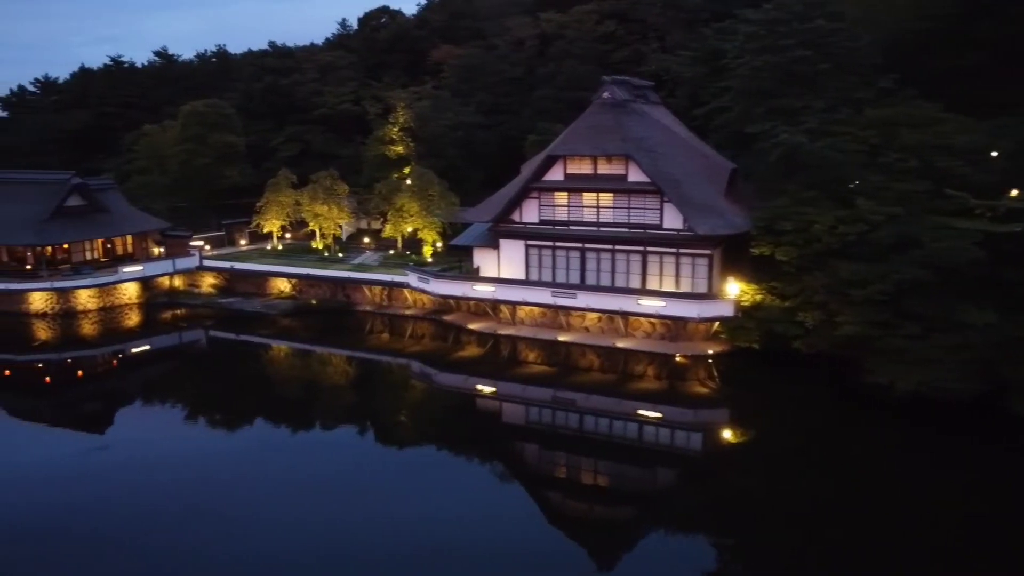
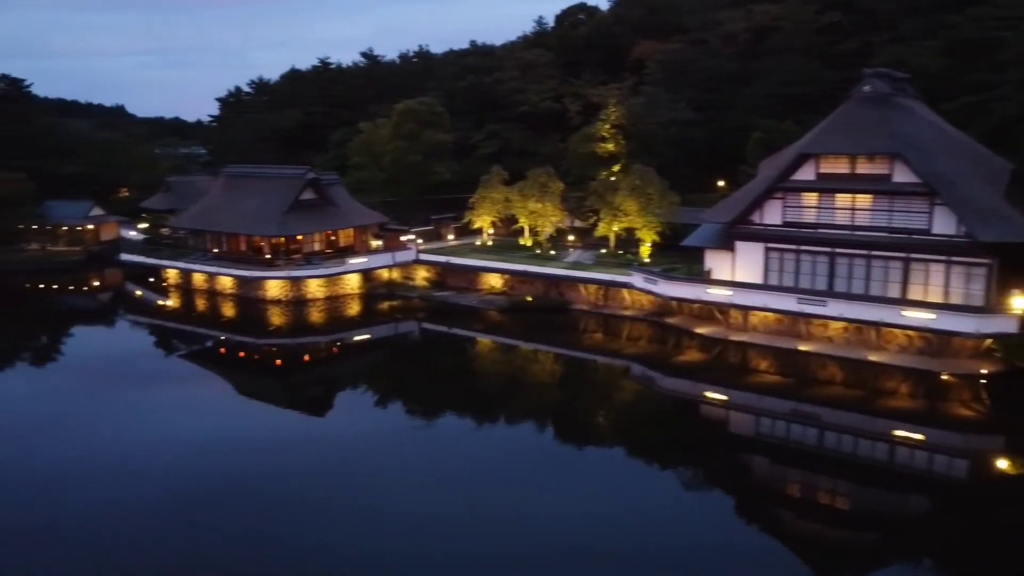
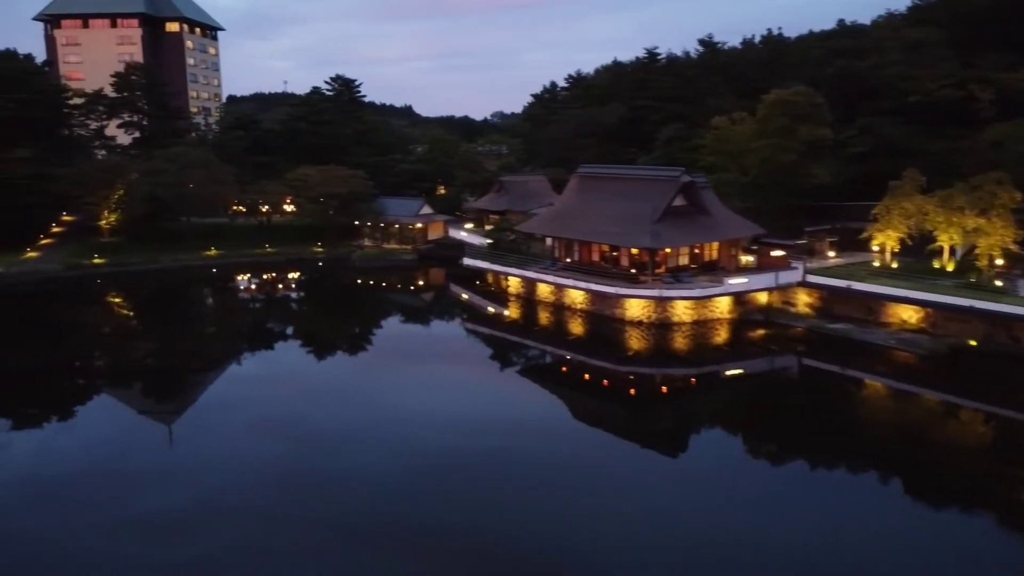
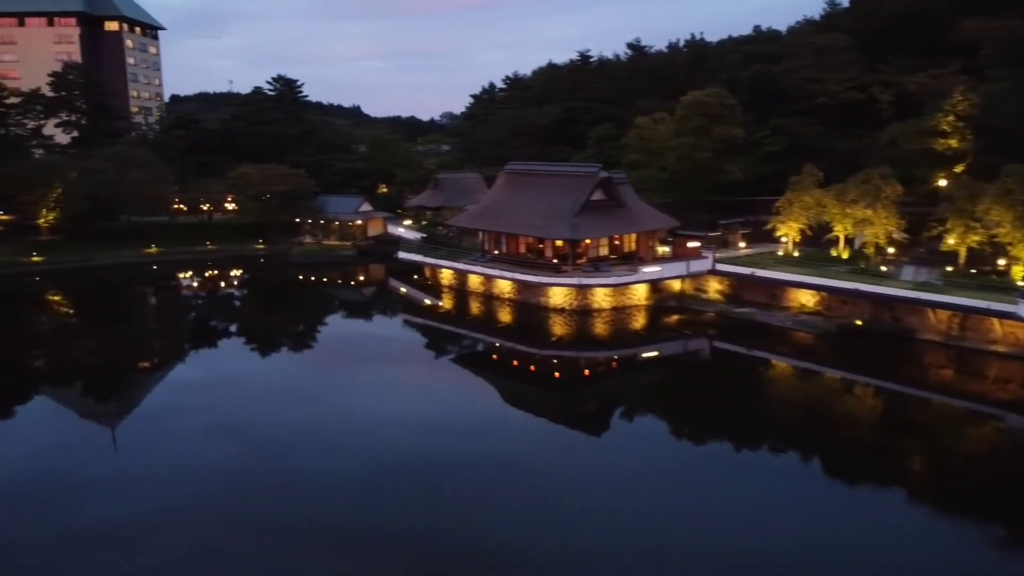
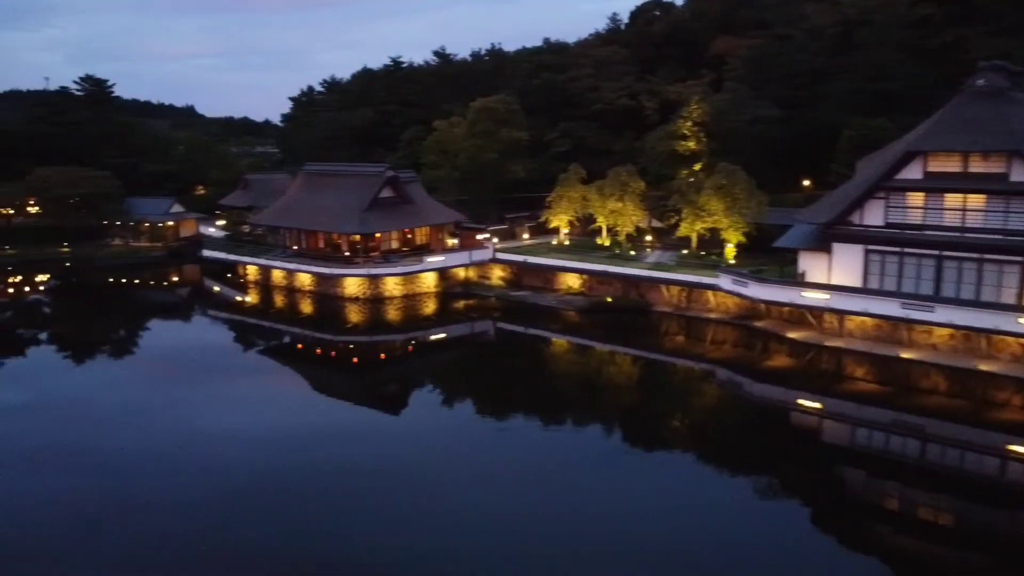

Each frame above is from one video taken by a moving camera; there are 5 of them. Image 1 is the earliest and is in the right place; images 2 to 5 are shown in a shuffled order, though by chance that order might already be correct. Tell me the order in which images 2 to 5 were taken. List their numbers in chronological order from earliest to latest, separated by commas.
2, 5, 4, 3
